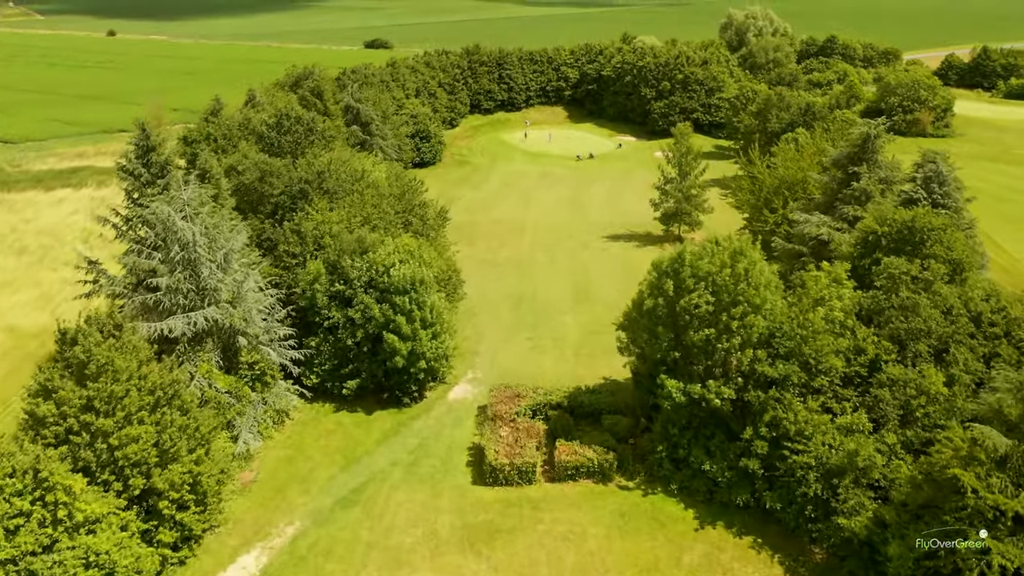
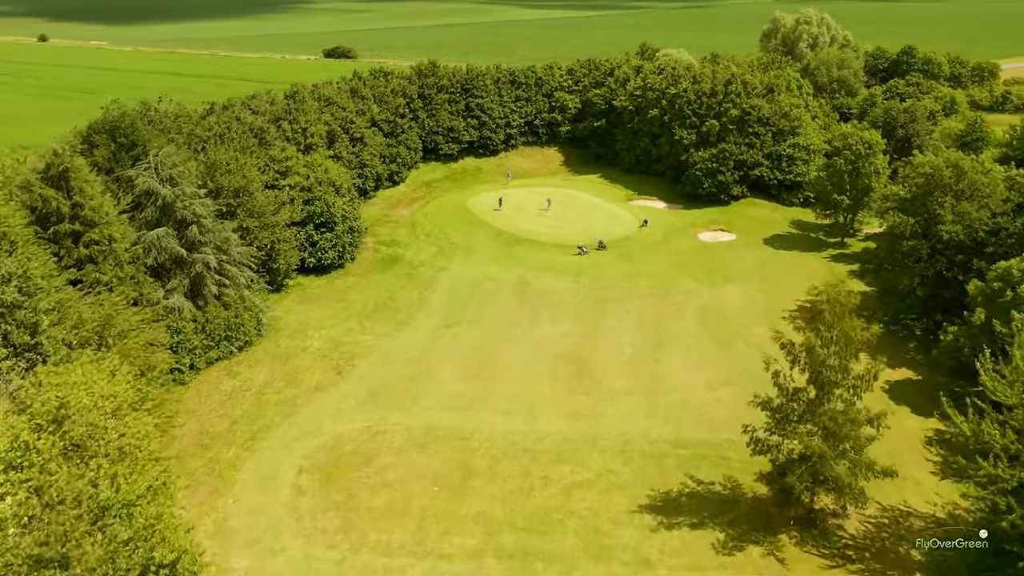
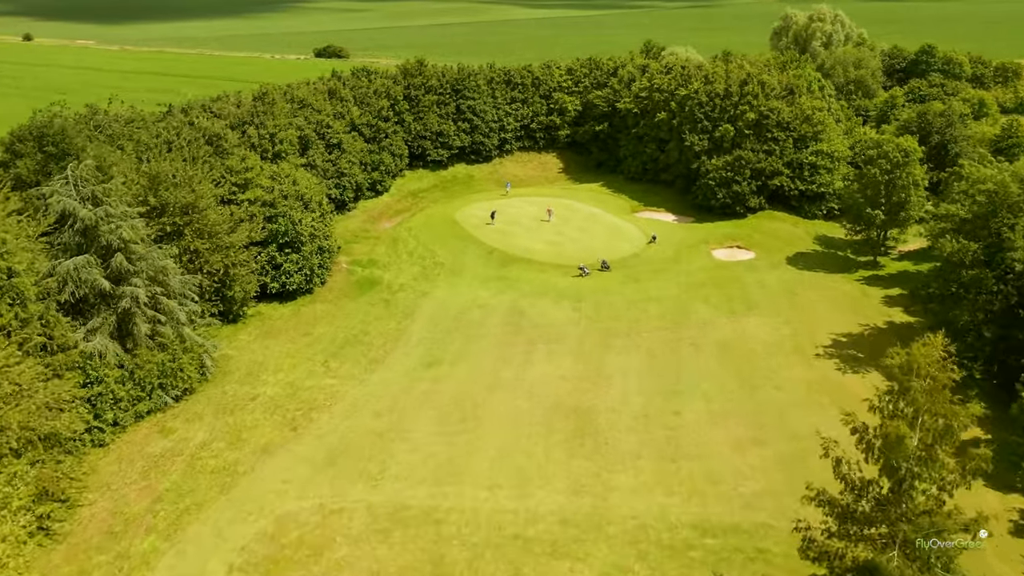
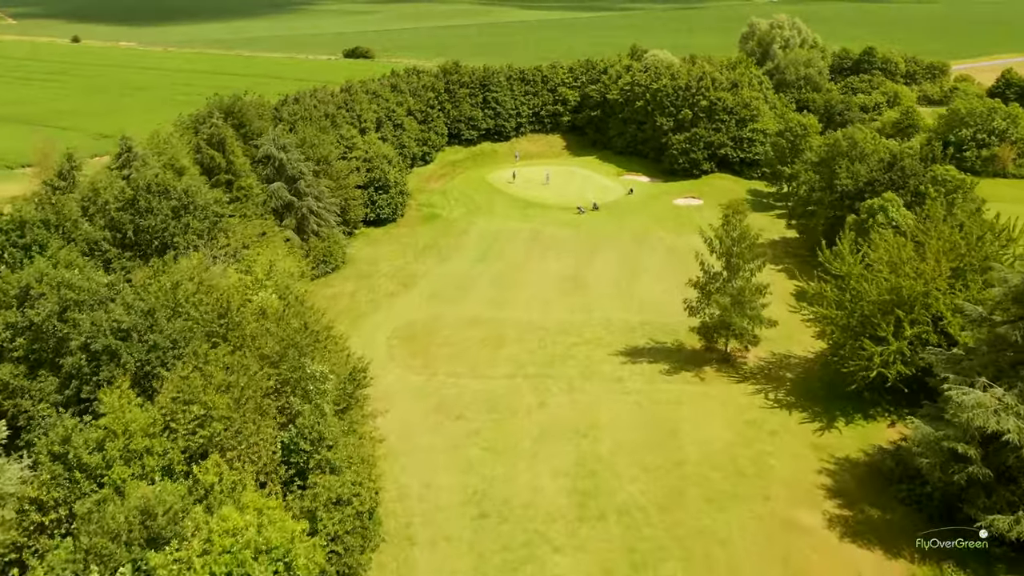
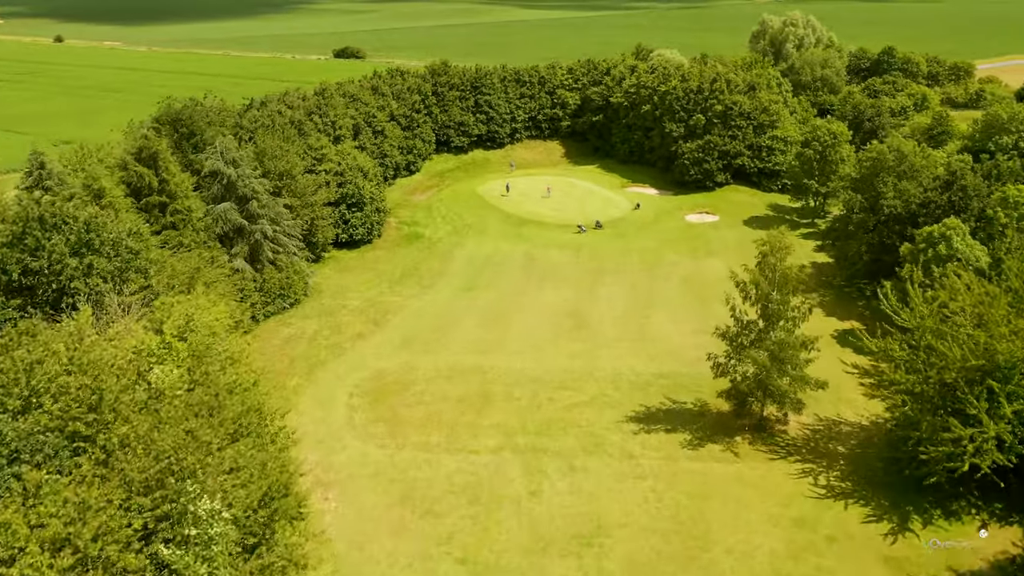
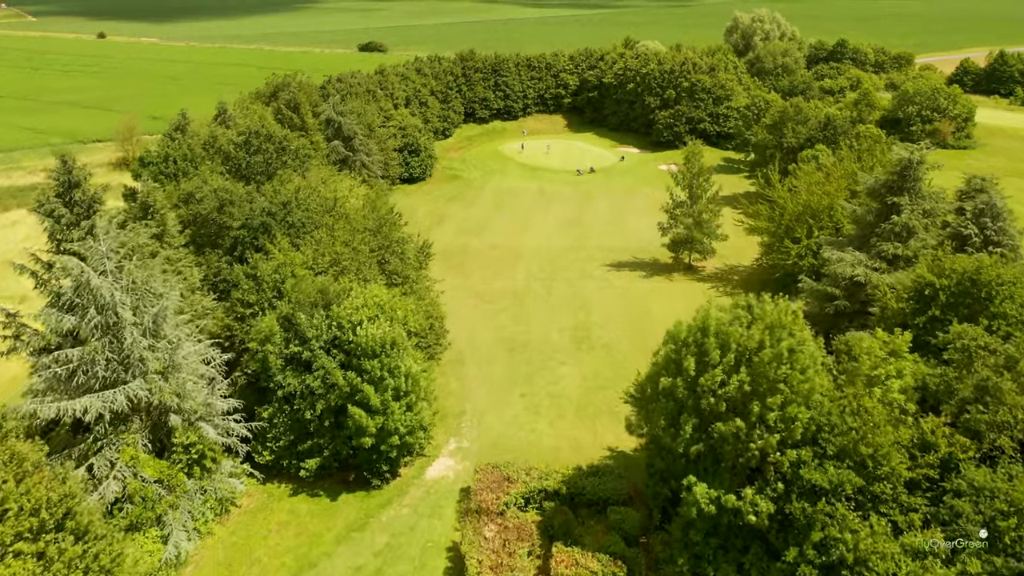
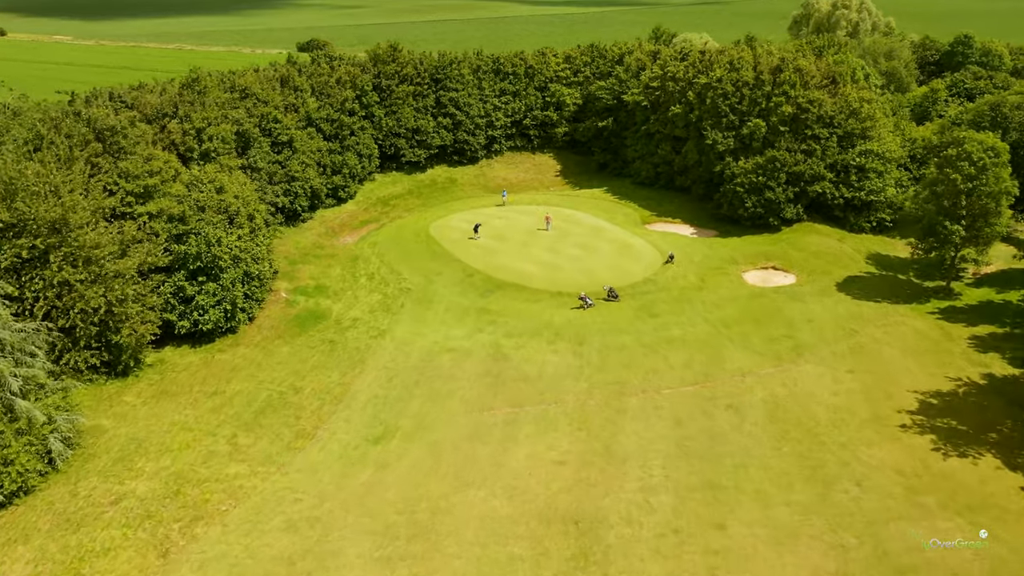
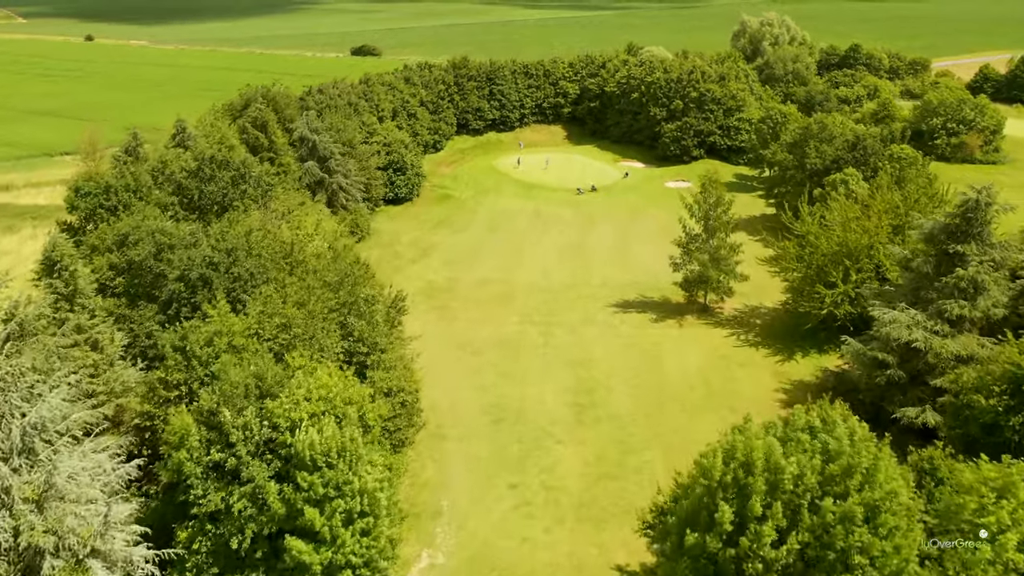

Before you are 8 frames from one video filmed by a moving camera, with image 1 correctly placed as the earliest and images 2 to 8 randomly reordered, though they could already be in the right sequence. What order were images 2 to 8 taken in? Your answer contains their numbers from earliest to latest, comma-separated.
6, 8, 4, 5, 2, 3, 7
